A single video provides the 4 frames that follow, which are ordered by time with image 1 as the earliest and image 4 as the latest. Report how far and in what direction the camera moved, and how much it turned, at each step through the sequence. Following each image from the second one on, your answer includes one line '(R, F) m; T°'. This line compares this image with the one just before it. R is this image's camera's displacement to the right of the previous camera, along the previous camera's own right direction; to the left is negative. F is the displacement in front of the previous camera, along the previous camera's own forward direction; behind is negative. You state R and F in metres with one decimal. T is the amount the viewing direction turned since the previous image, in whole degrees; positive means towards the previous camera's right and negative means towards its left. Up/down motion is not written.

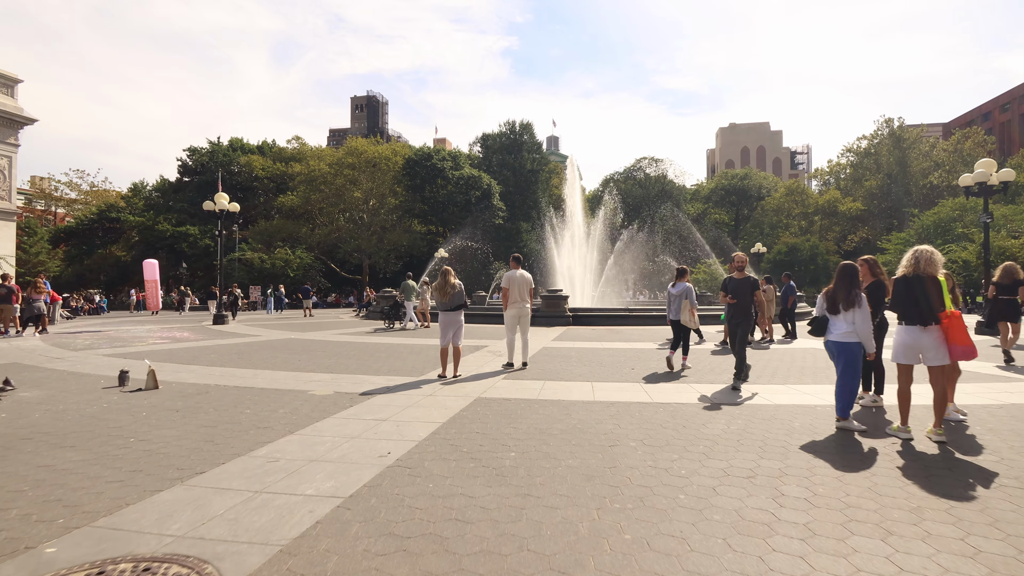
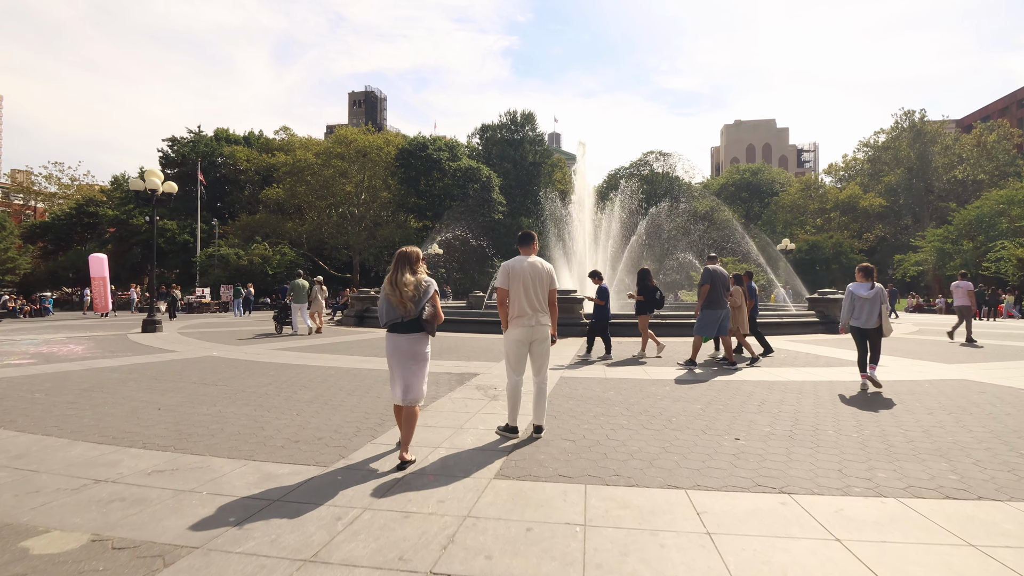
(0.0, +3.8) m; 0°
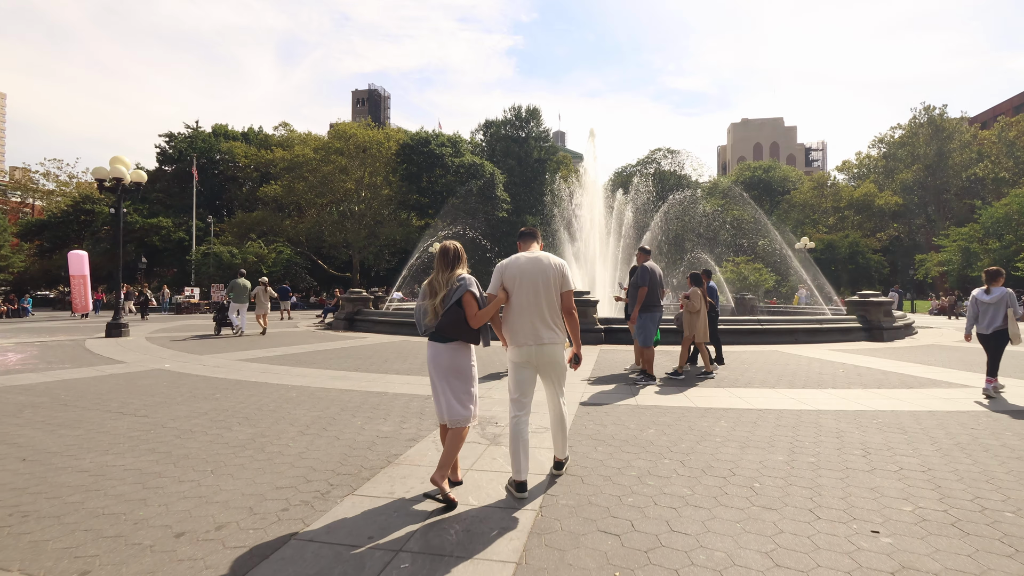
(0.0, +1.7) m; 0°
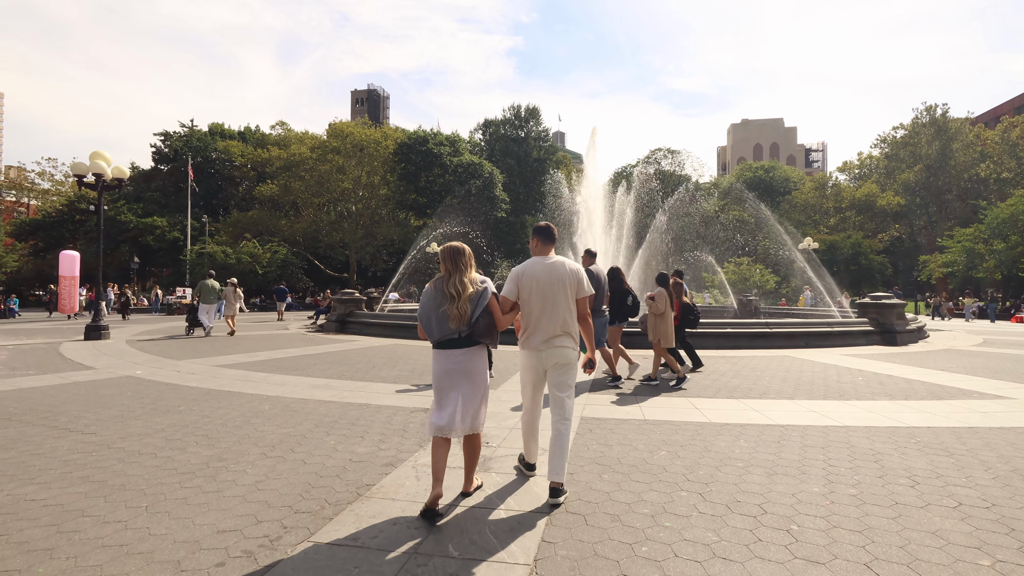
(+0.1, +0.6) m; 0°
